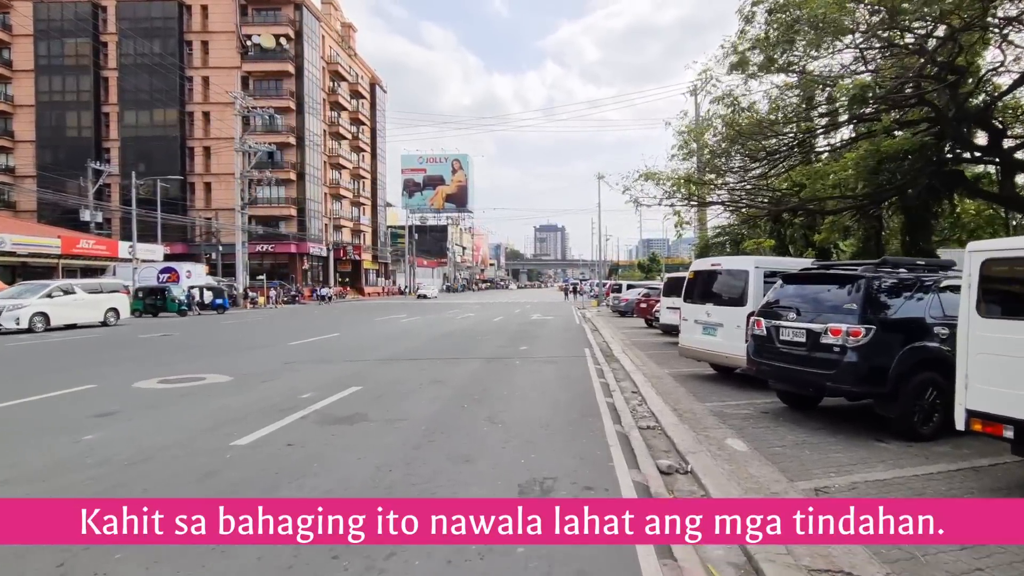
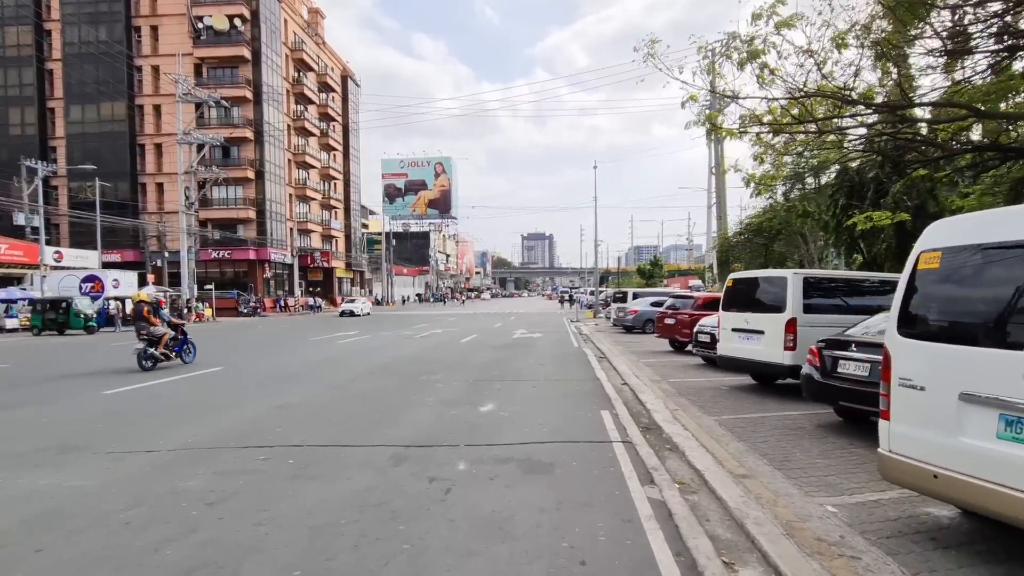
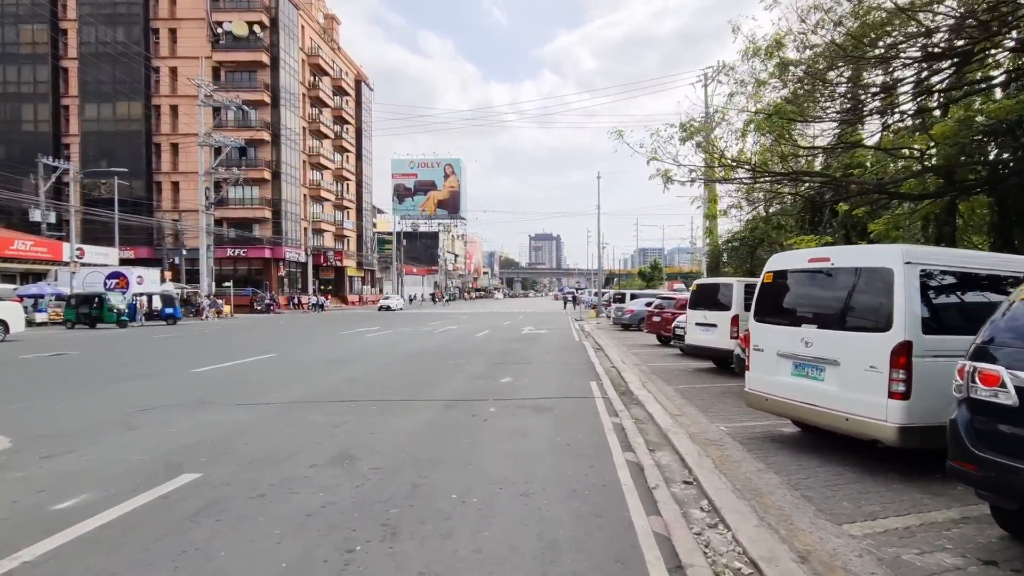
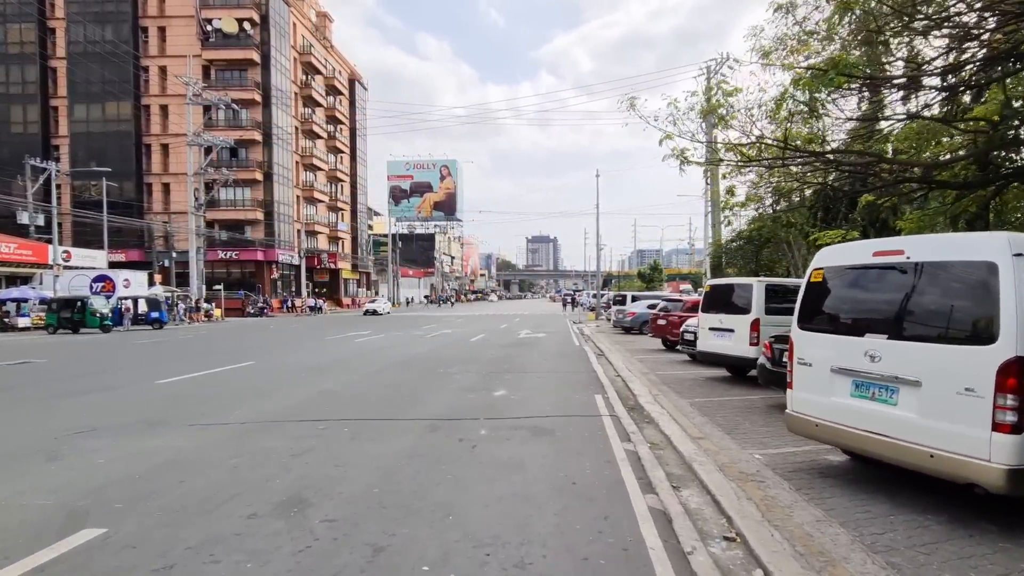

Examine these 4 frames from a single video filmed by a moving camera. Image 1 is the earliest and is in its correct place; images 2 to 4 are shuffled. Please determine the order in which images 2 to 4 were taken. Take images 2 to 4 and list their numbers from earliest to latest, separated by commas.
3, 4, 2
